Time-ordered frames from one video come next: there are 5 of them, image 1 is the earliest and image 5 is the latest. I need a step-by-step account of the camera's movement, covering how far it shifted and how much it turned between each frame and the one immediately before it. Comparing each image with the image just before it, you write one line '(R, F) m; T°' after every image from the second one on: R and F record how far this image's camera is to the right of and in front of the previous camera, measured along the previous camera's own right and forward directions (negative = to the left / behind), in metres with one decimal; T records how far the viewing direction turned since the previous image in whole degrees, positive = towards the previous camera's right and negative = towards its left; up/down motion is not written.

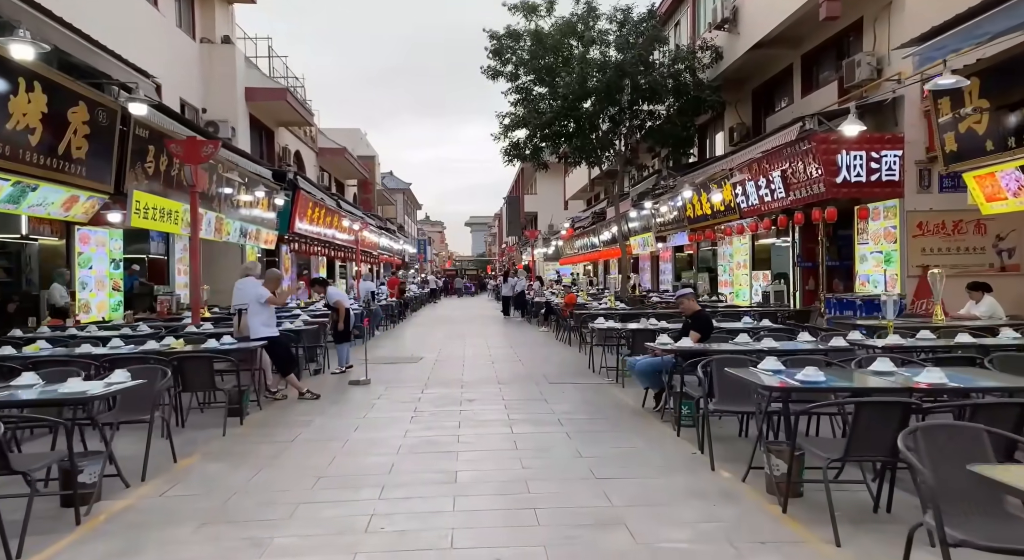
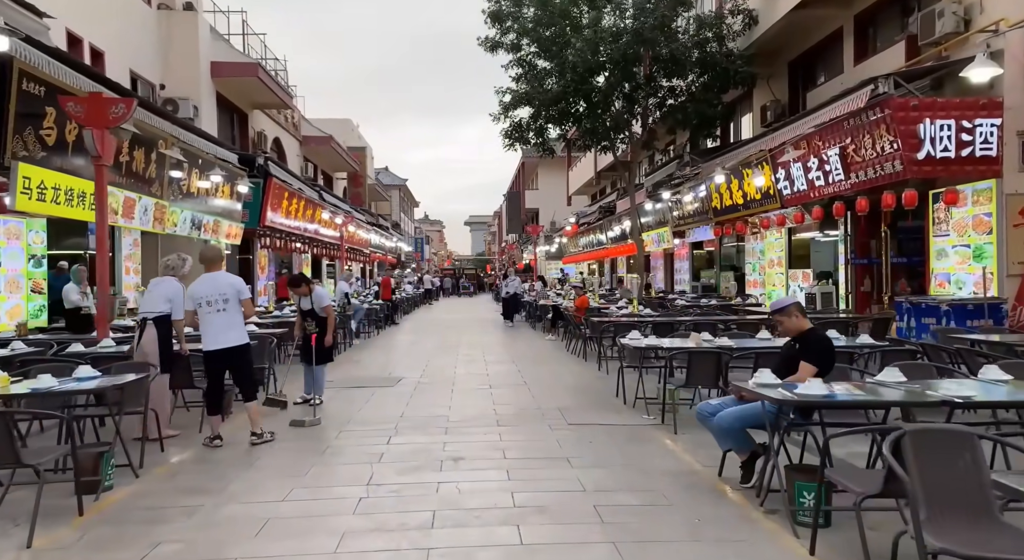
(0.0, +2.5) m; 0°
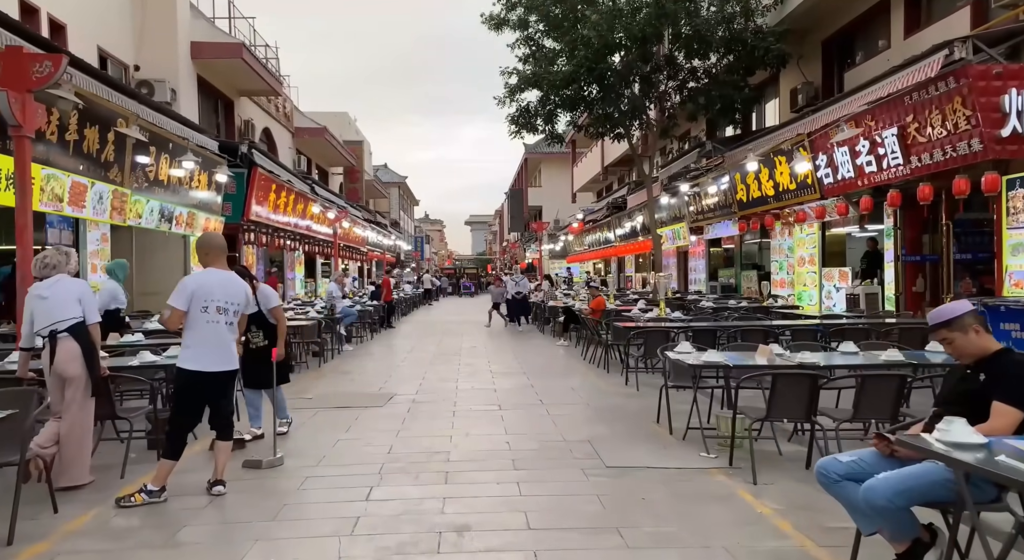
(-0.1, +1.5) m; 0°
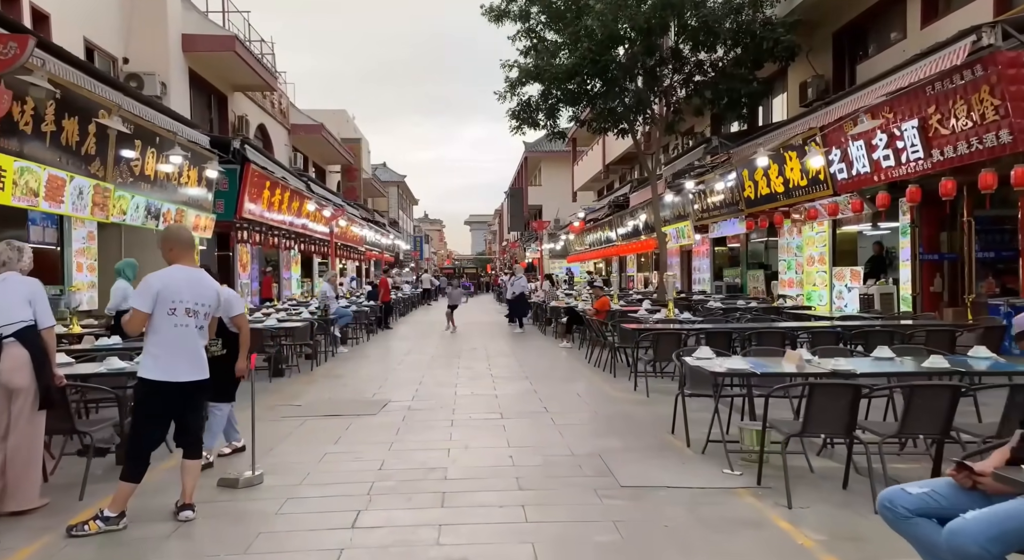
(0.0, +0.5) m; 0°
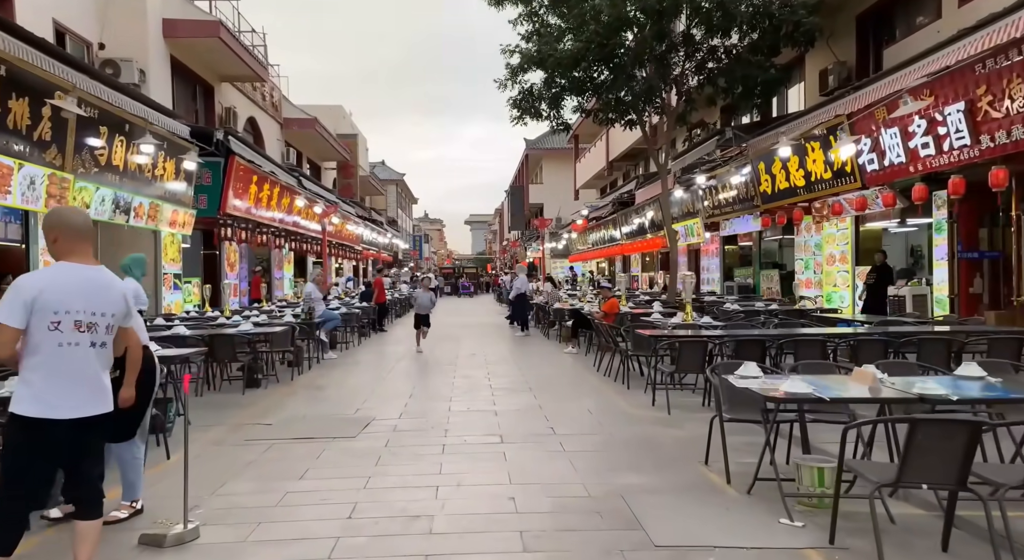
(0.0, +1.0) m; 0°
